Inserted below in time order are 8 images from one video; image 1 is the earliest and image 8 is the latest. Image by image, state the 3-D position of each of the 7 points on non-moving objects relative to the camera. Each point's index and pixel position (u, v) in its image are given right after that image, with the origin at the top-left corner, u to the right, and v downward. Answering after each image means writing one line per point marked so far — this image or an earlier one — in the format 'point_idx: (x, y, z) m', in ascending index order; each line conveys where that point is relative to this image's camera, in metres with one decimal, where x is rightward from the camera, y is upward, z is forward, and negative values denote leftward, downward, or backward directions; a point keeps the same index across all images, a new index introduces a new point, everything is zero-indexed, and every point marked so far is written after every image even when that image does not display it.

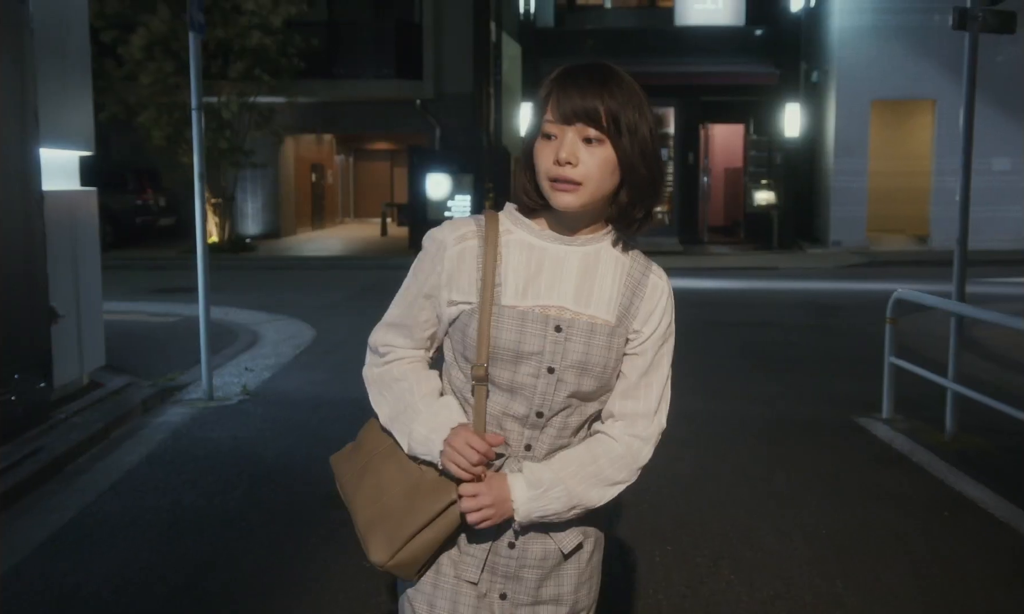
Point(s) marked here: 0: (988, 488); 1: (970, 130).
0: (+2.8, -1.0, +6.6) m
1: (+2.9, +1.1, +7.3) m
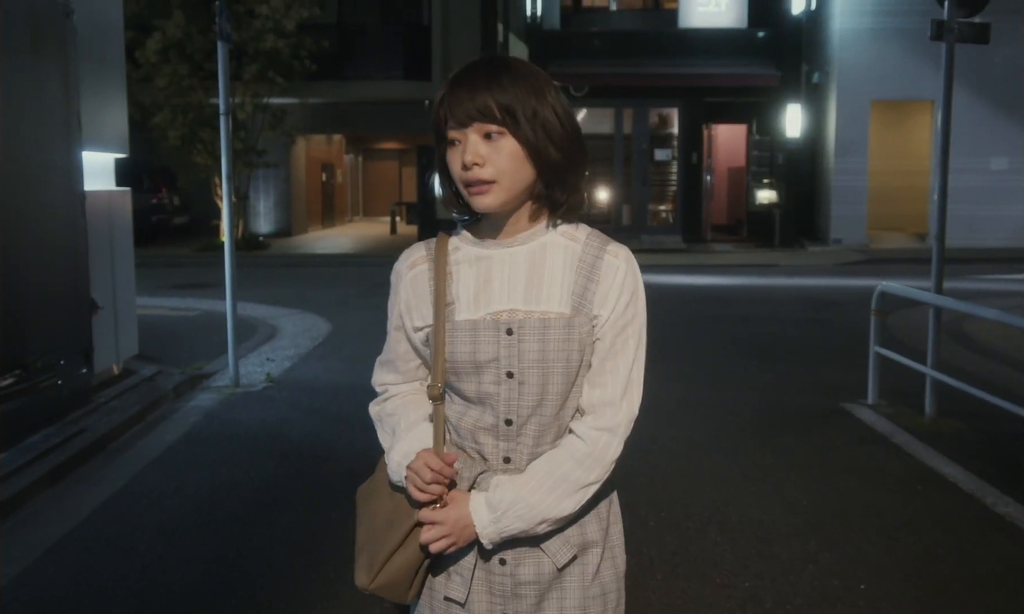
0: (+2.8, -1.0, +7.2) m
1: (+3.0, +1.2, +7.8) m
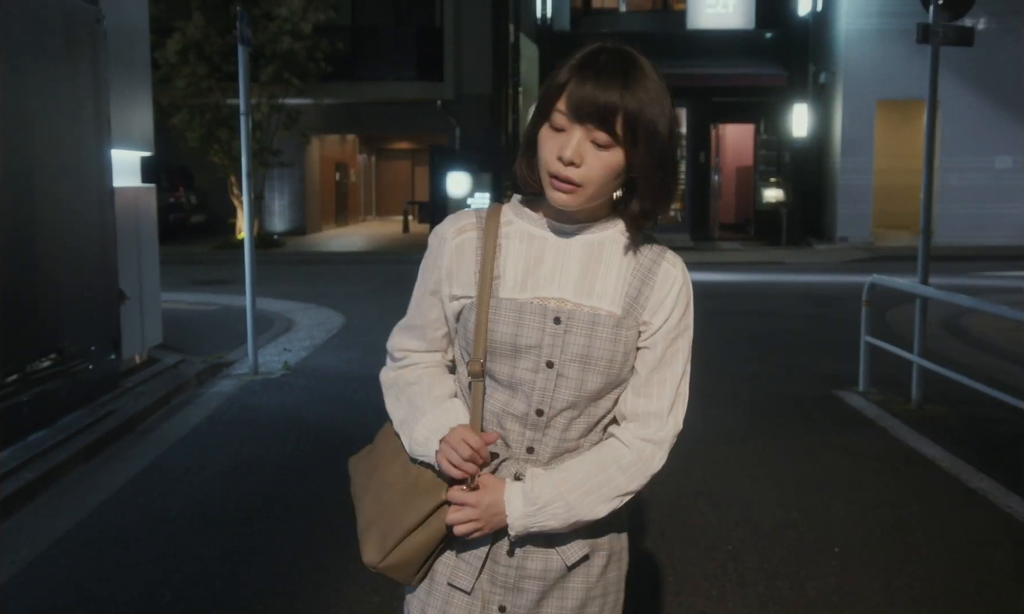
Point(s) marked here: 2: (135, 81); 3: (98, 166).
0: (+2.8, -0.9, +7.5) m
1: (+3.0, +1.3, +8.2) m
2: (-3.0, +1.8, +9.0) m
3: (-2.9, +1.0, +7.9) m
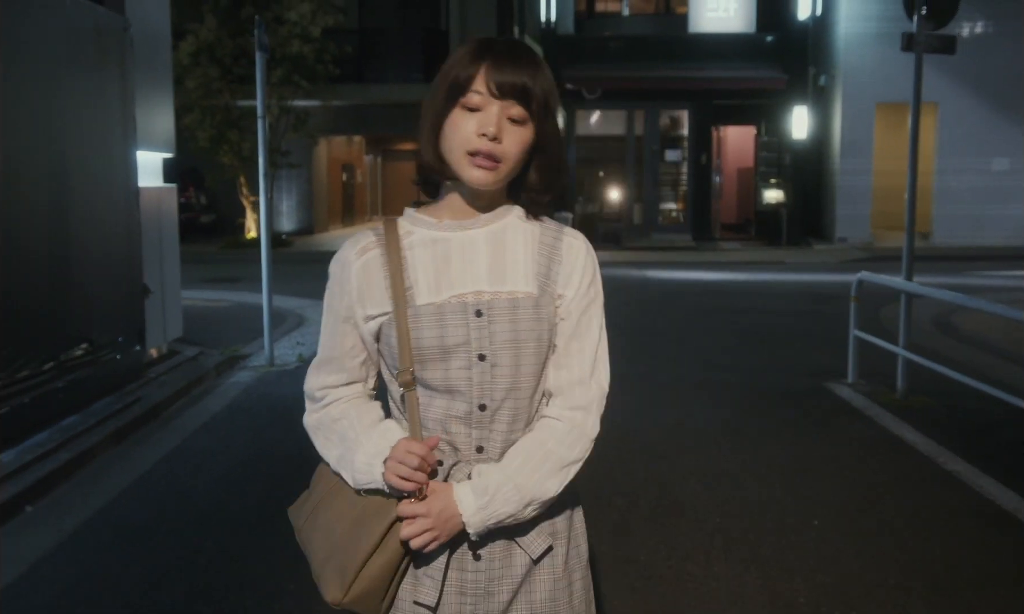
0: (+2.9, -0.9, +8.0) m
1: (+3.1, +1.3, +8.6) m
2: (-2.9, +1.8, +9.4) m
3: (-2.8, +1.0, +8.4) m
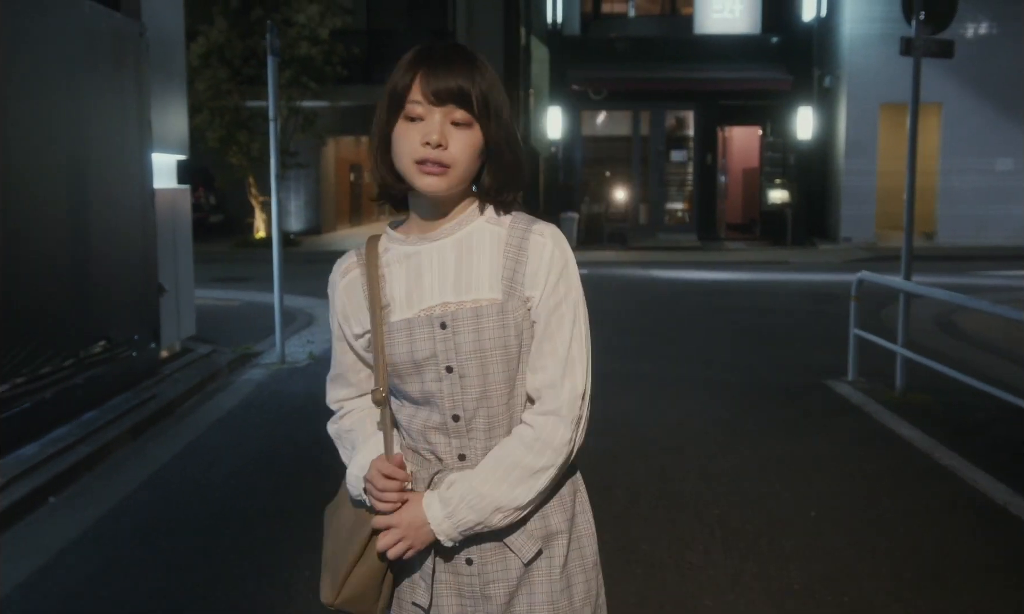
0: (+2.9, -0.9, +8.1) m
1: (+3.1, +1.3, +8.8) m
2: (-2.9, +1.9, +9.6) m
3: (-2.8, +1.0, +8.6) m
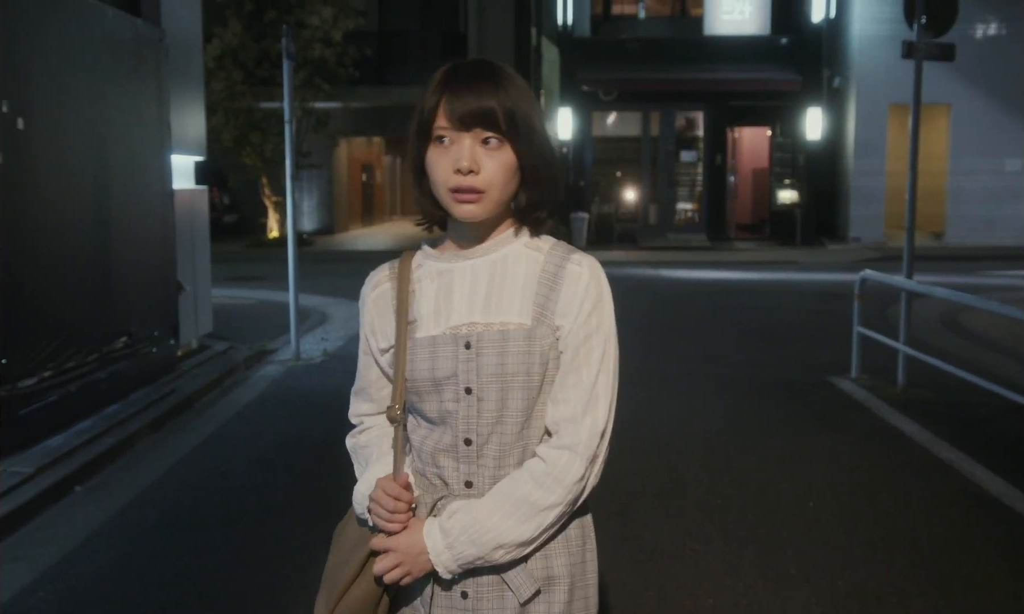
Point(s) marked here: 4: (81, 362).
0: (+3.0, -0.9, +8.3) m
1: (+3.2, +1.3, +9.0) m
2: (-2.8, +1.9, +9.9) m
3: (-2.7, +1.0, +8.8) m
4: (-2.8, -0.4, +7.4) m
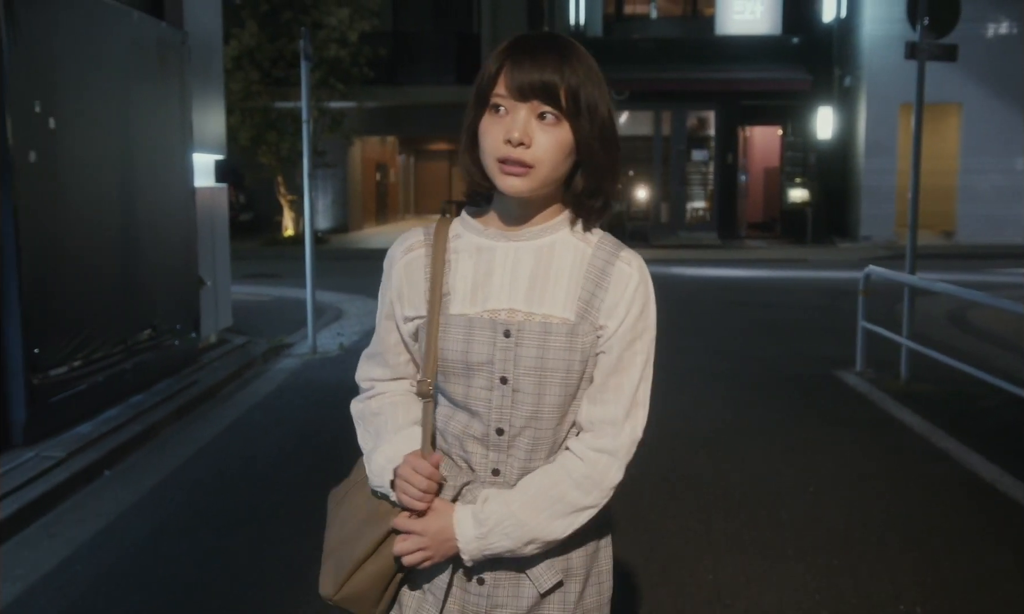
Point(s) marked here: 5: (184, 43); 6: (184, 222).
0: (+3.1, -0.8, +8.5) m
1: (+3.3, +1.4, +9.2) m
2: (-2.7, +1.9, +10.1) m
3: (-2.6, +1.1, +9.1) m
4: (-2.7, -0.3, +7.7) m
5: (-2.6, +2.1, +9.0) m
6: (-2.6, +0.7, +9.1) m
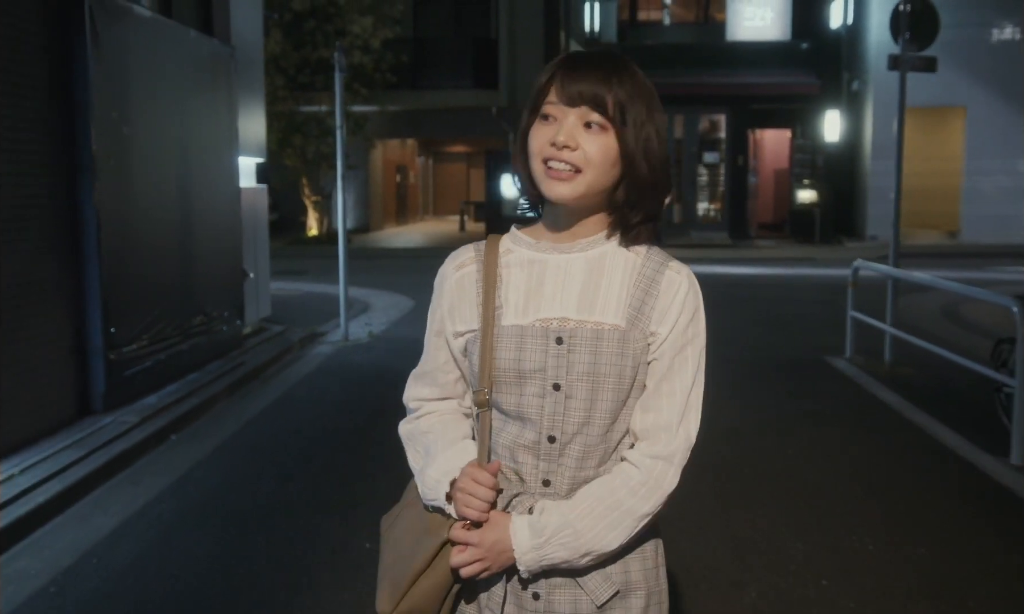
0: (+3.2, -0.7, +9.4) m
1: (+3.4, +1.5, +10.0) m
2: (-2.5, +2.0, +11.1) m
3: (-2.5, +1.2, +10.0) m
4: (-2.6, -0.2, +8.6) m
5: (-2.5, +2.2, +10.0) m
6: (-2.5, +0.8, +10.0) m
